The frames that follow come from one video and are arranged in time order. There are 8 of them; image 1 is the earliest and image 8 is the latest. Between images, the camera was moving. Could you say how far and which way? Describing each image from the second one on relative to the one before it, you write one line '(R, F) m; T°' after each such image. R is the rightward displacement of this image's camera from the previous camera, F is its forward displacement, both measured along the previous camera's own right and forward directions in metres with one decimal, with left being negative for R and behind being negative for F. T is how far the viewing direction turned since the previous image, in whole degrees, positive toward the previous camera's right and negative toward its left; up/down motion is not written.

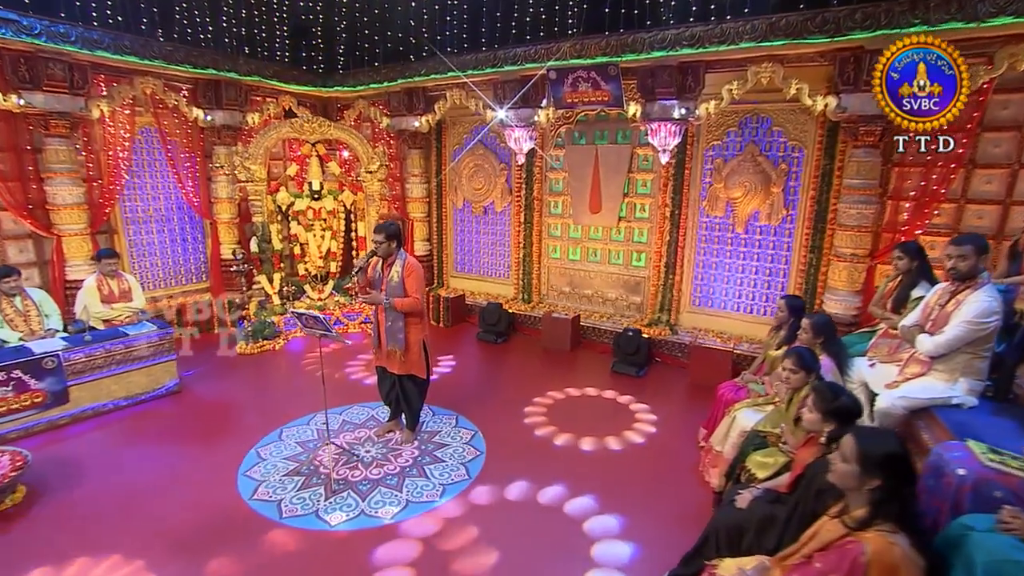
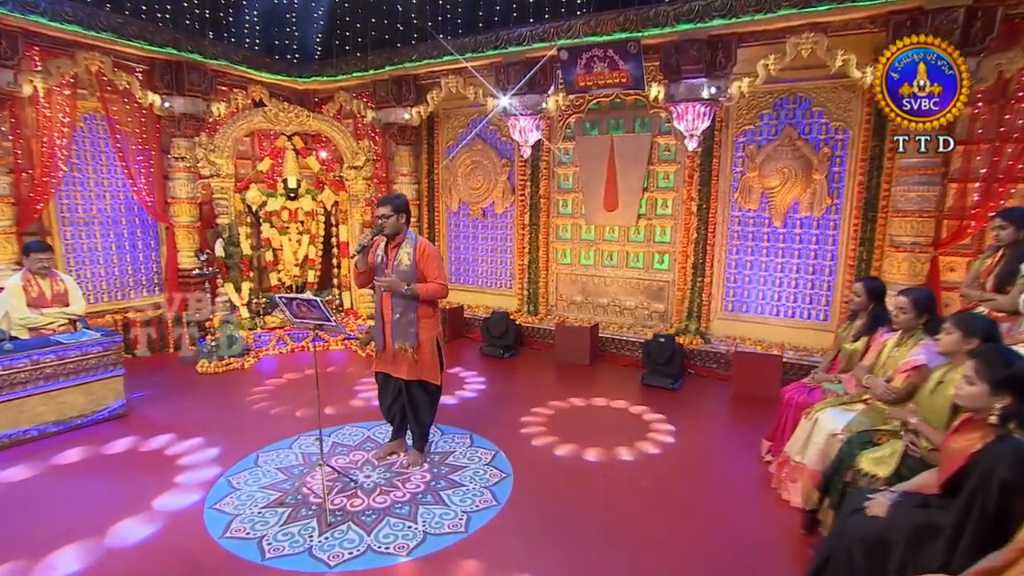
(-0.6, +1.1) m; +4°
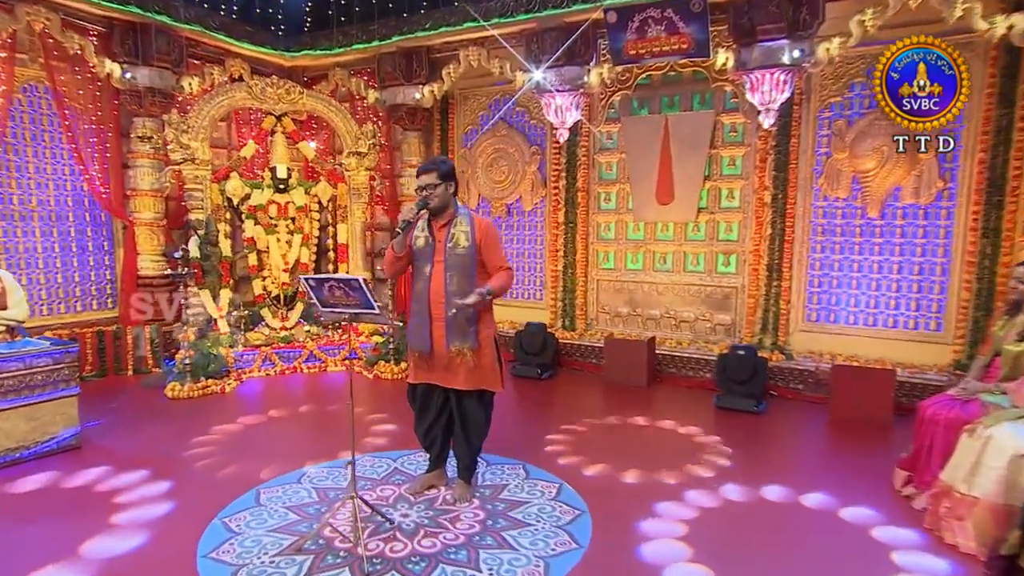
(-0.6, +1.3) m; +3°
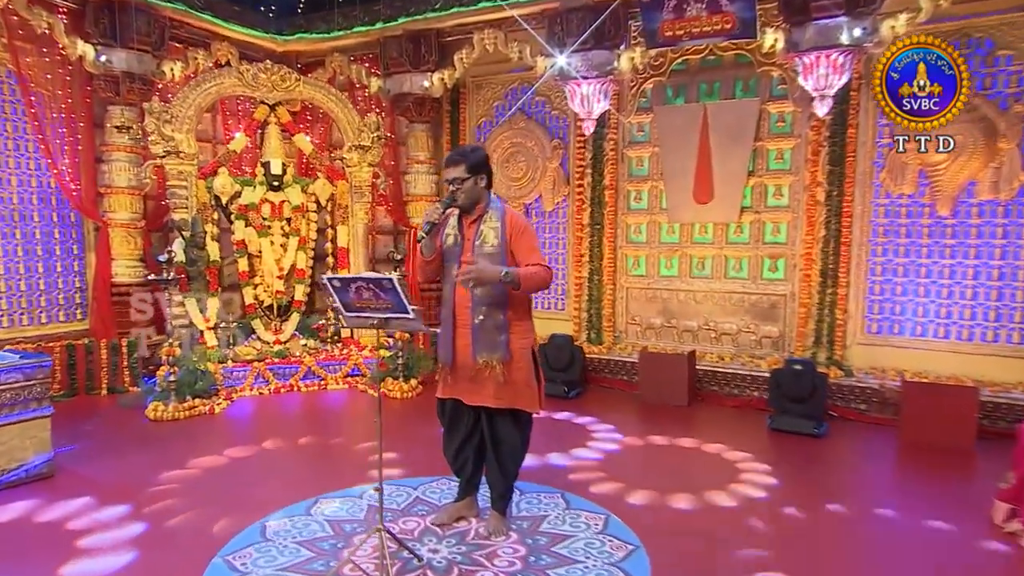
(-0.2, +0.7) m; +1°
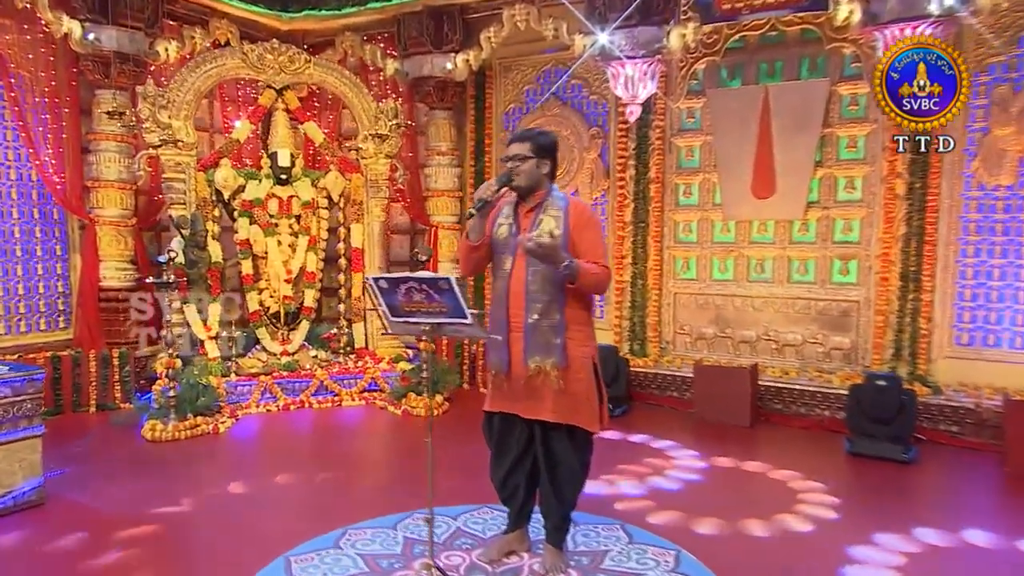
(-0.2, +0.6) m; 0°
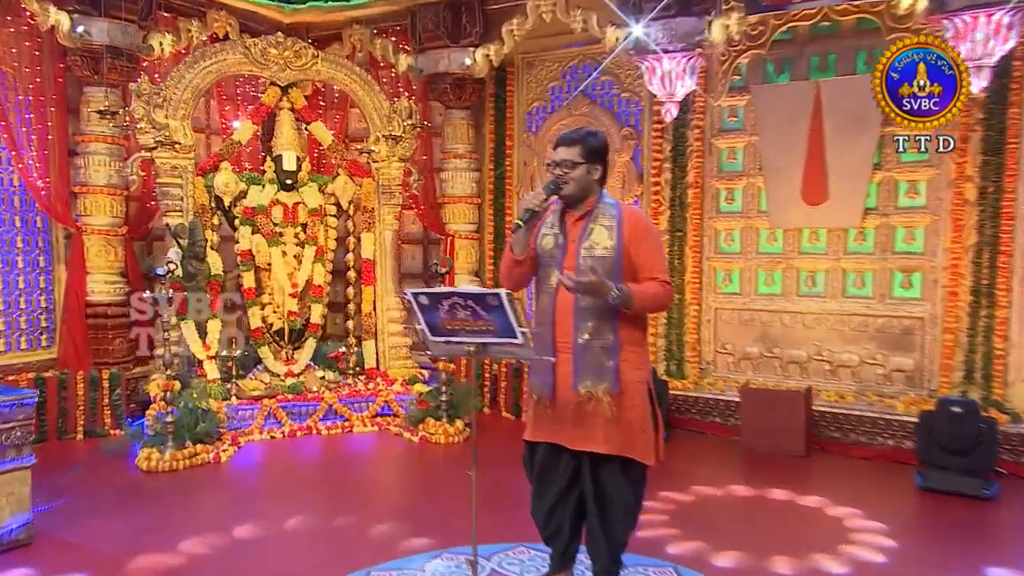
(-0.1, +0.5) m; 0°
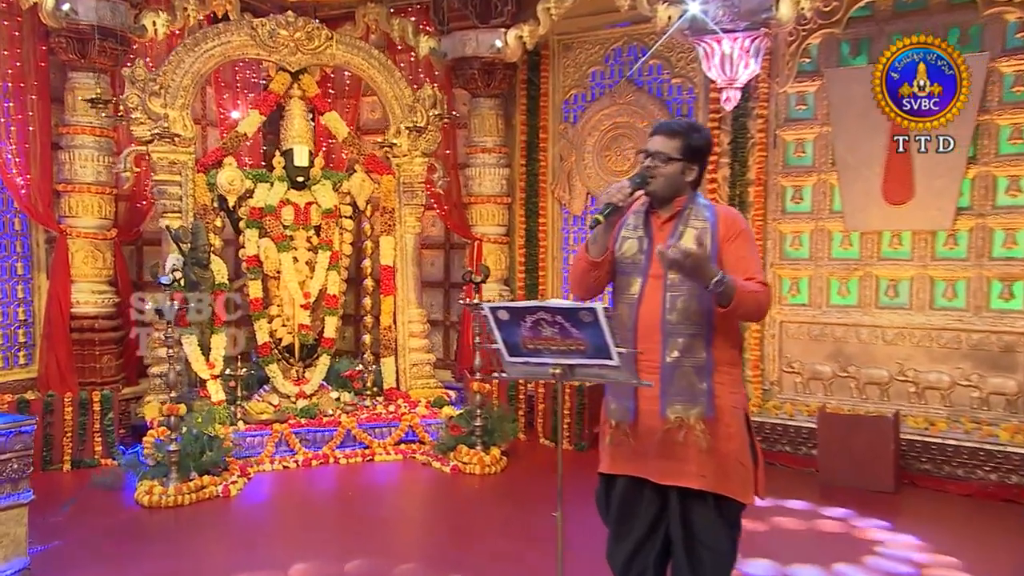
(-0.2, +0.6) m; 0°
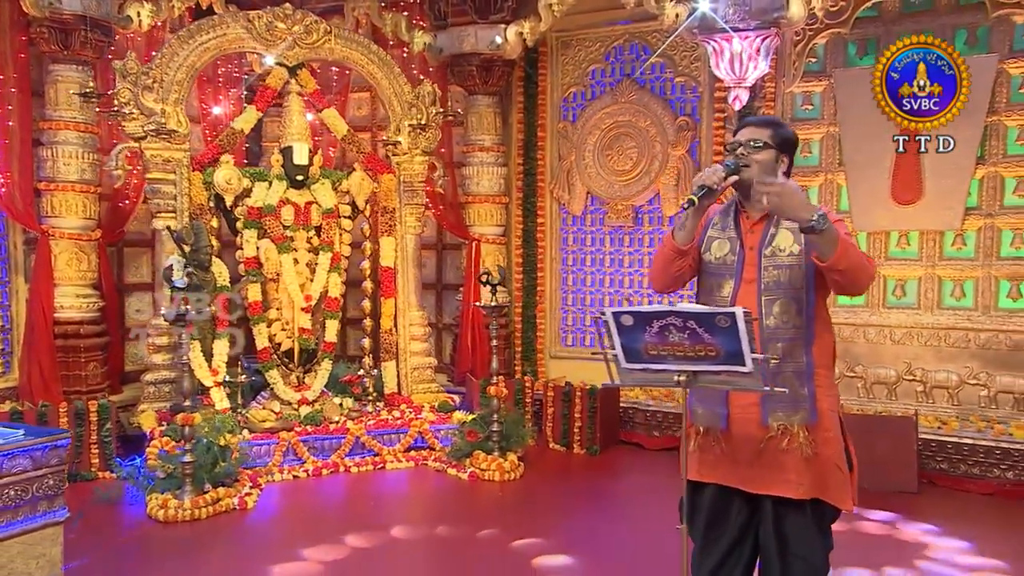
(-0.3, +0.1) m; +3°
